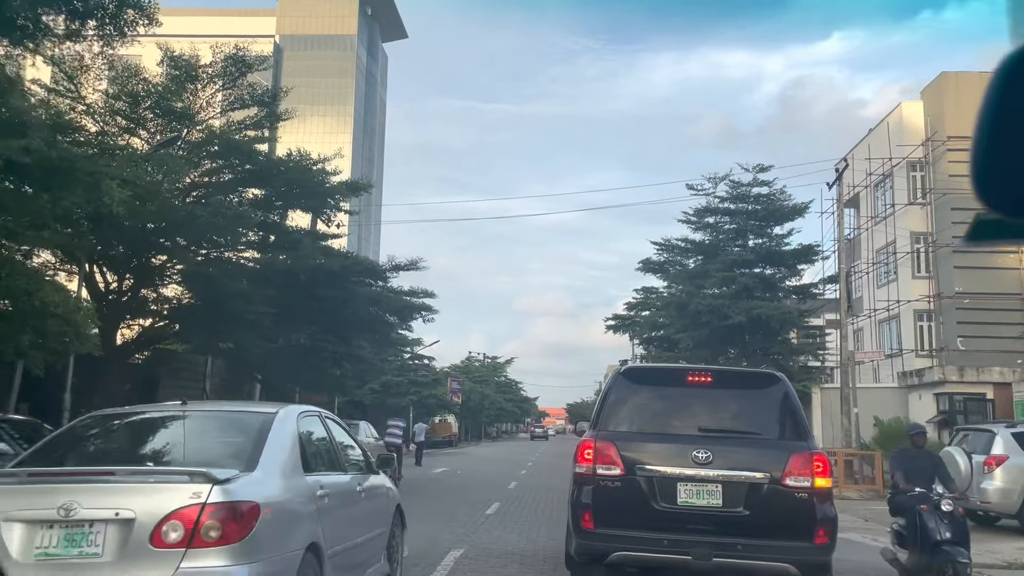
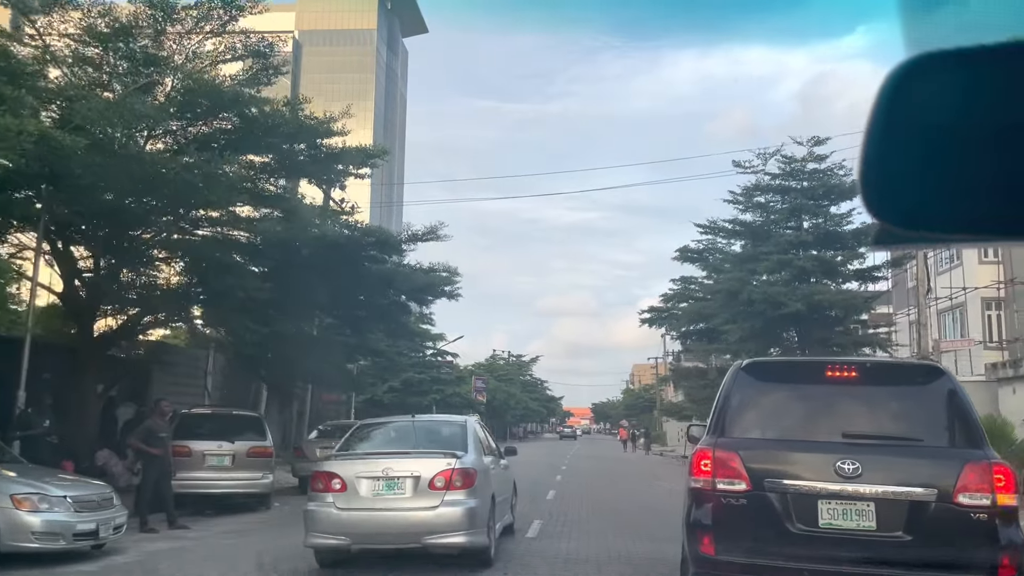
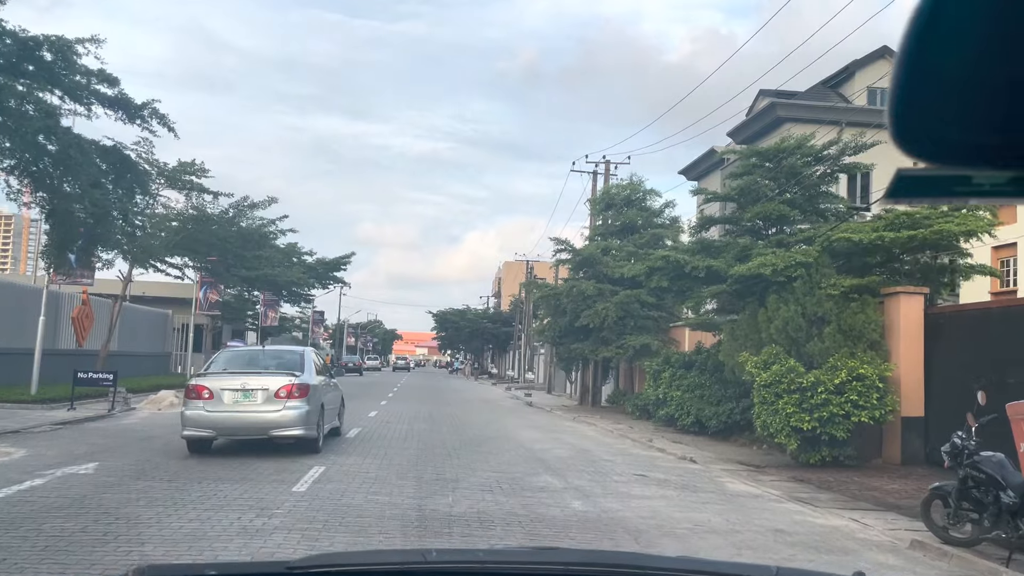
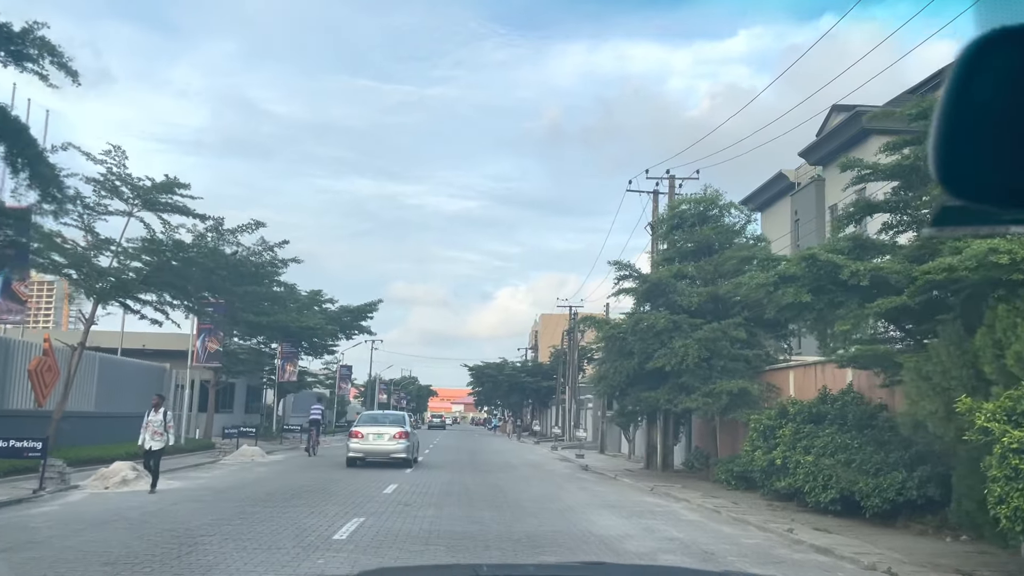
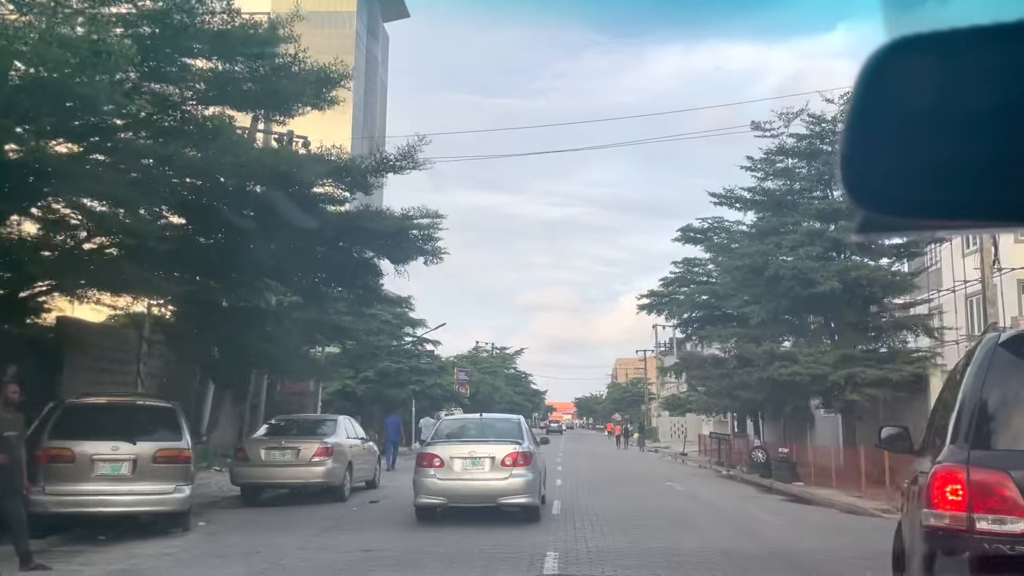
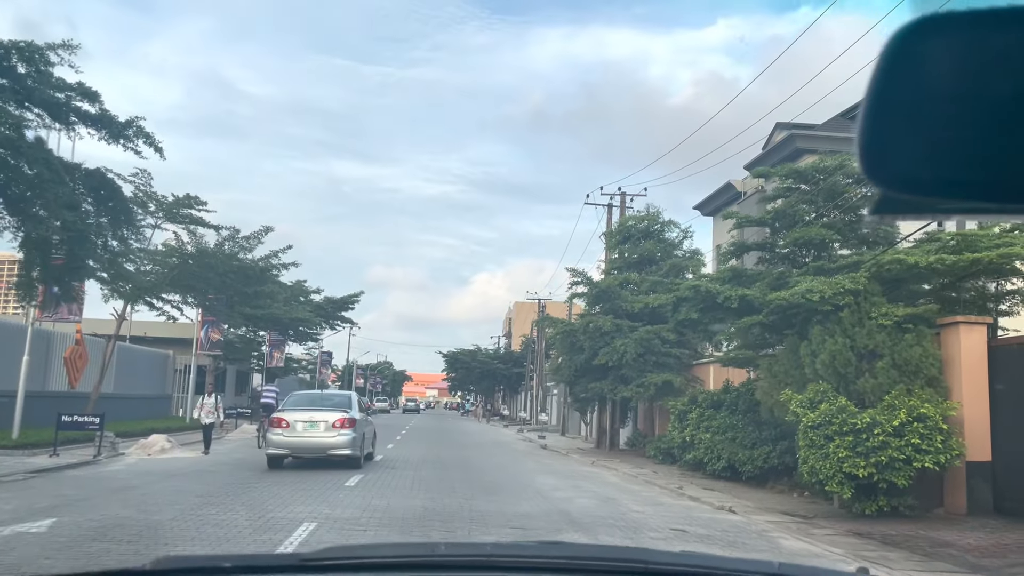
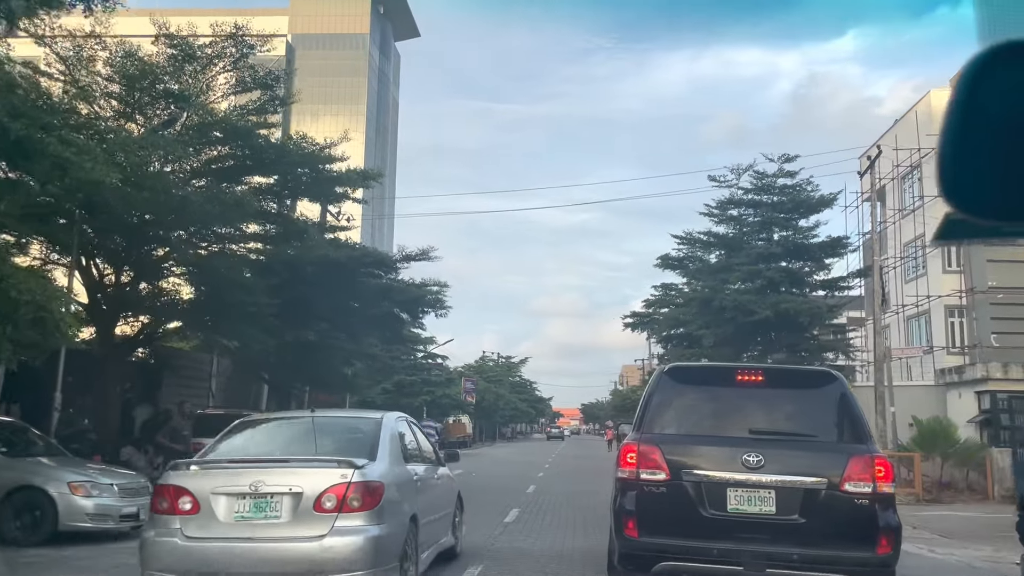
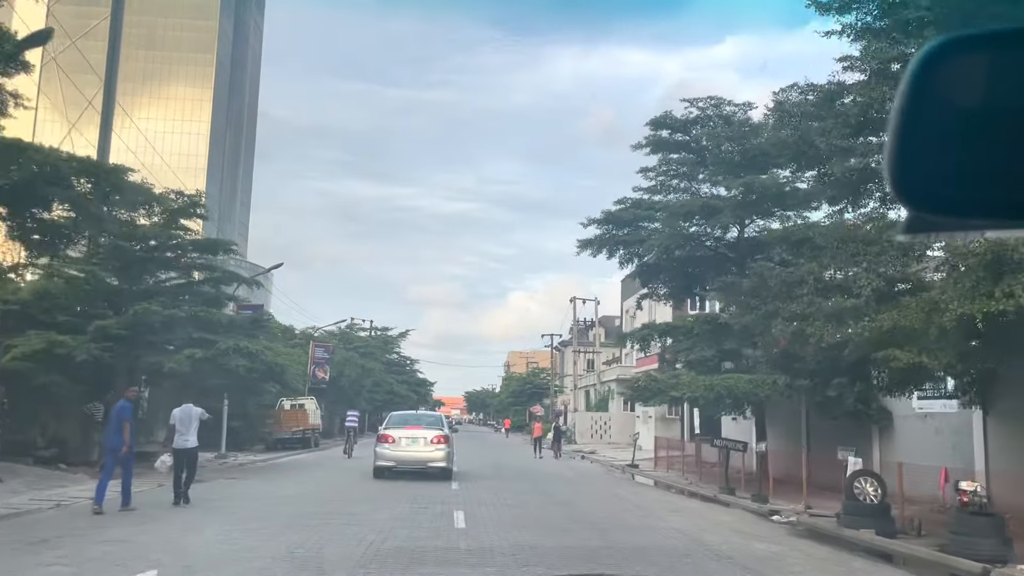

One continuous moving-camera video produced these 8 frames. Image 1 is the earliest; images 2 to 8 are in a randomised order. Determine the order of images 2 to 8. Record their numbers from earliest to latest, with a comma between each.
7, 2, 5, 8, 3, 6, 4
